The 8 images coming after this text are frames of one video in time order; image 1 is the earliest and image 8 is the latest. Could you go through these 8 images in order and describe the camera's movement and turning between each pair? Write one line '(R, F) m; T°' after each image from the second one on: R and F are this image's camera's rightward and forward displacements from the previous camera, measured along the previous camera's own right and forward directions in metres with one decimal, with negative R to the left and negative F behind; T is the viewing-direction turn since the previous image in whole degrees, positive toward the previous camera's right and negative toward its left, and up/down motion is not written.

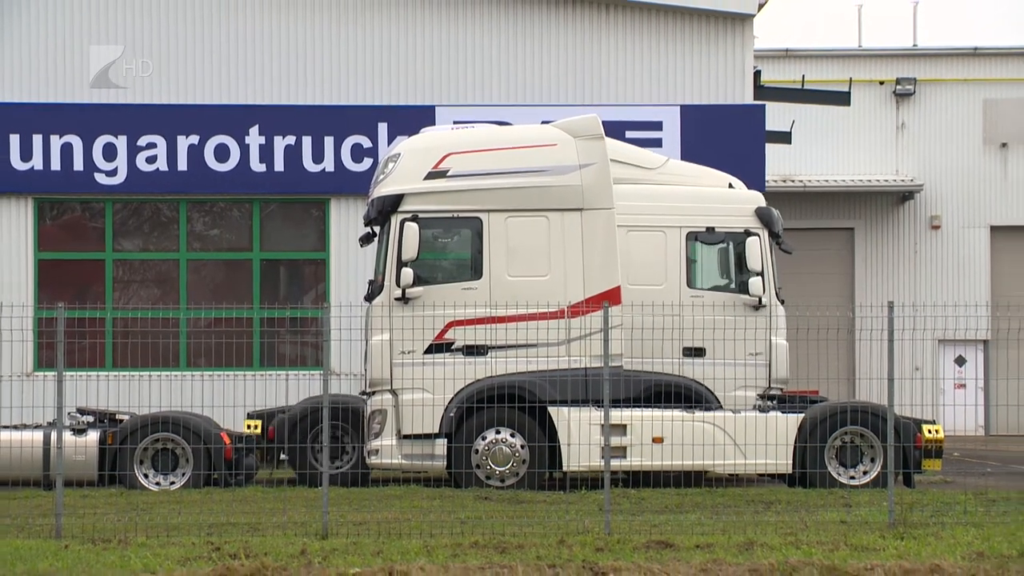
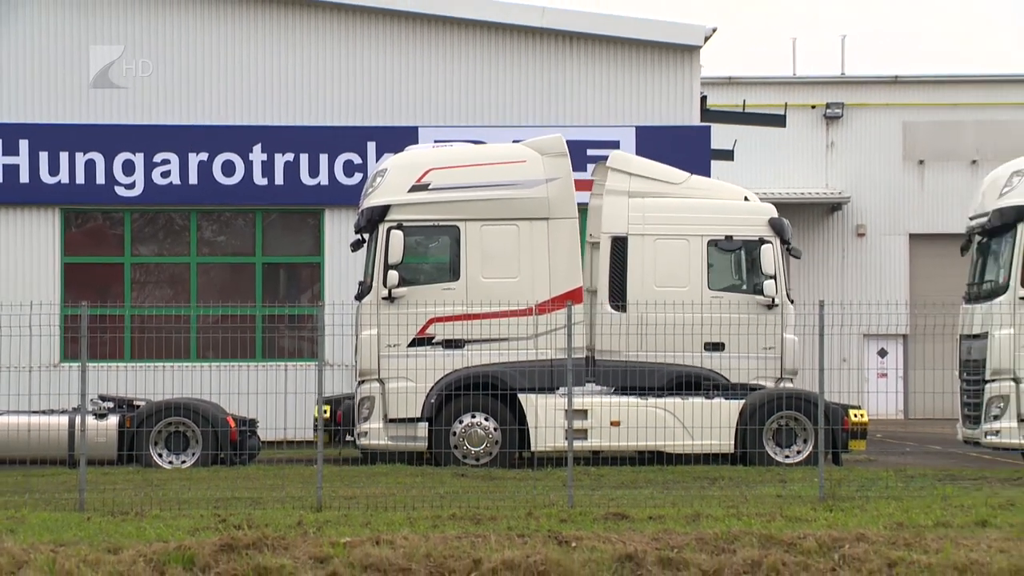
(+0.4, -1.2) m; 0°
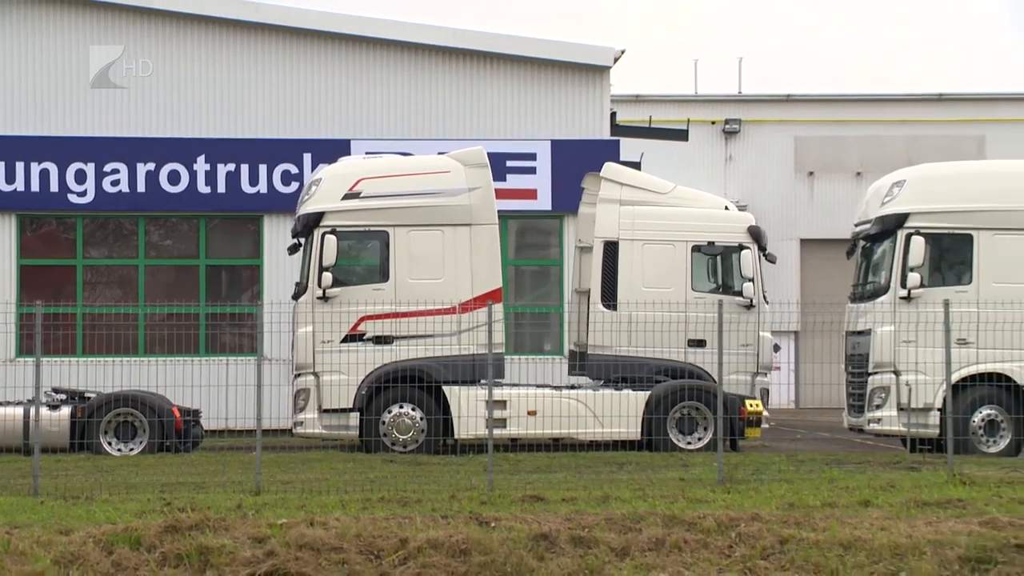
(+1.2, -0.9) m; +1°
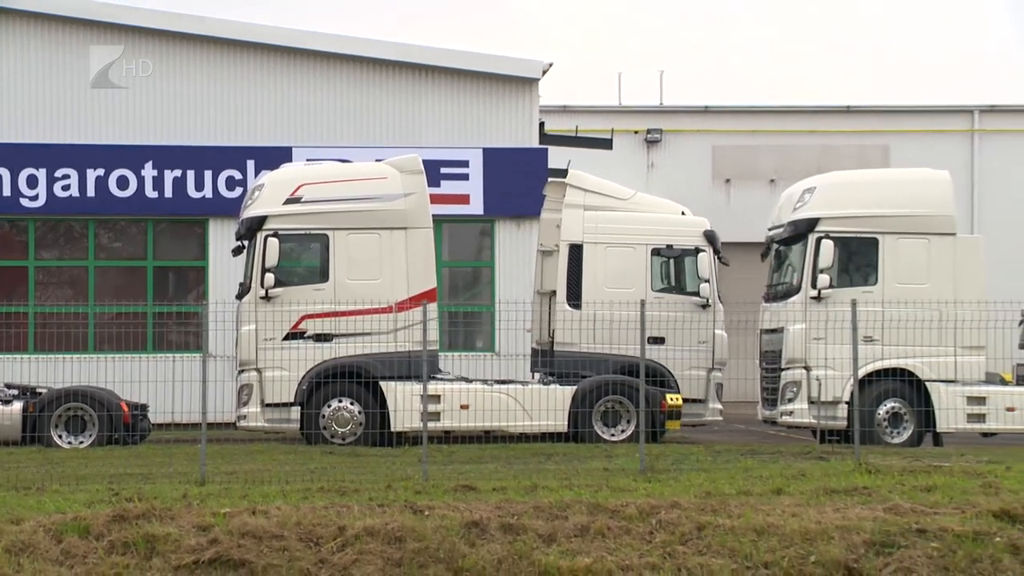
(+1.1, -0.6) m; +1°
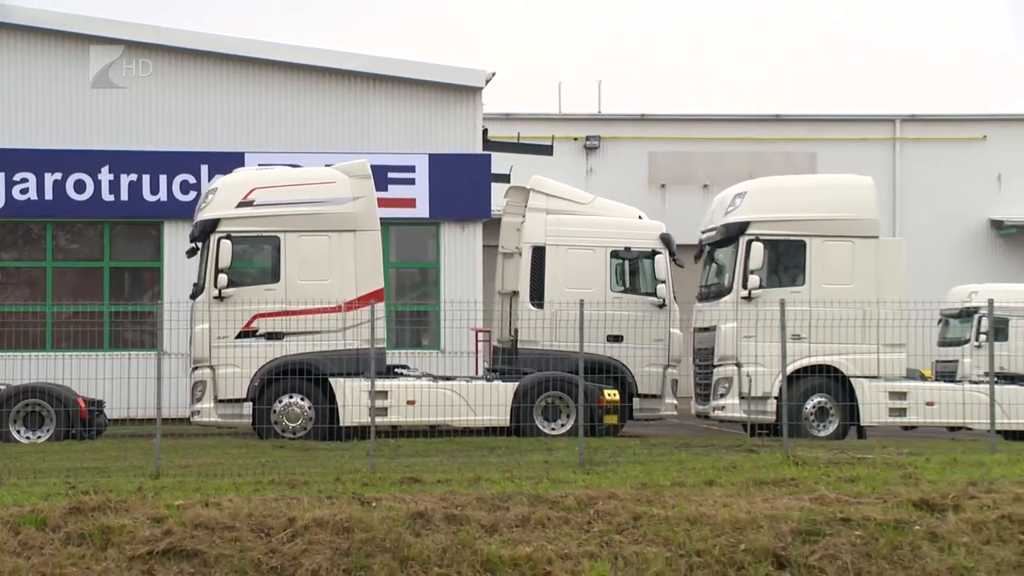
(+1.0, -0.5) m; +1°
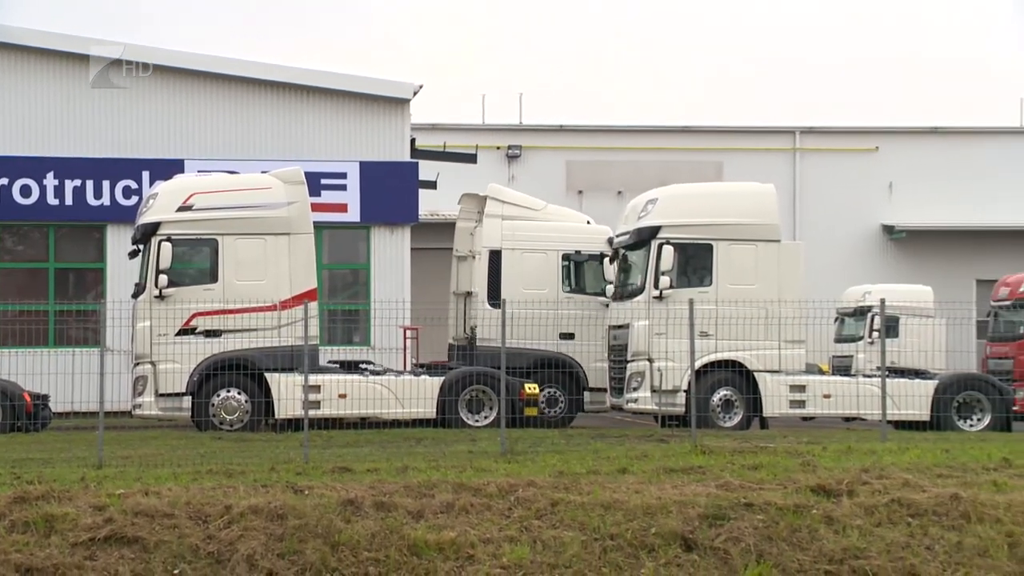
(+1.3, -0.8) m; +1°
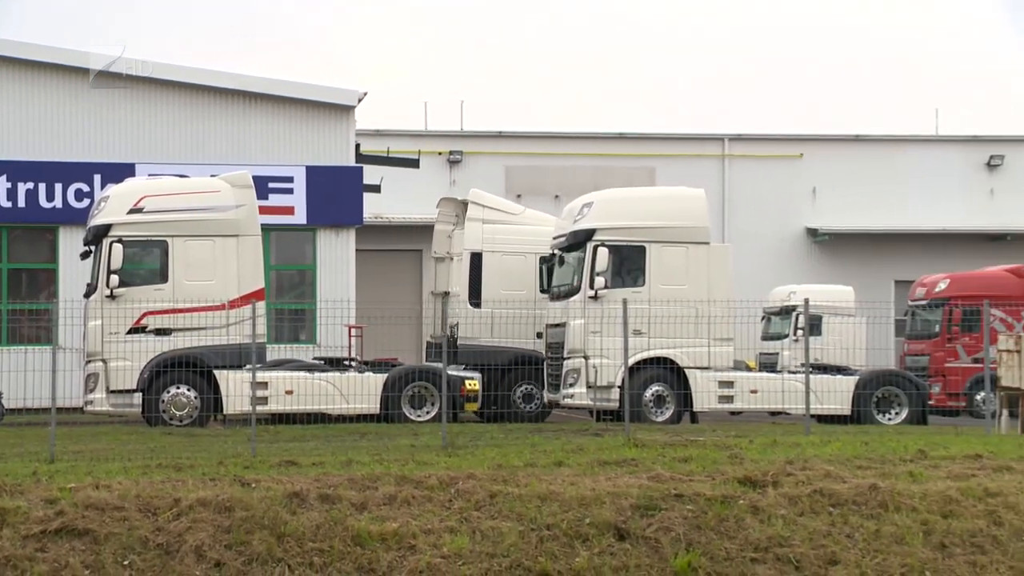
(+1.1, -0.5) m; +1°
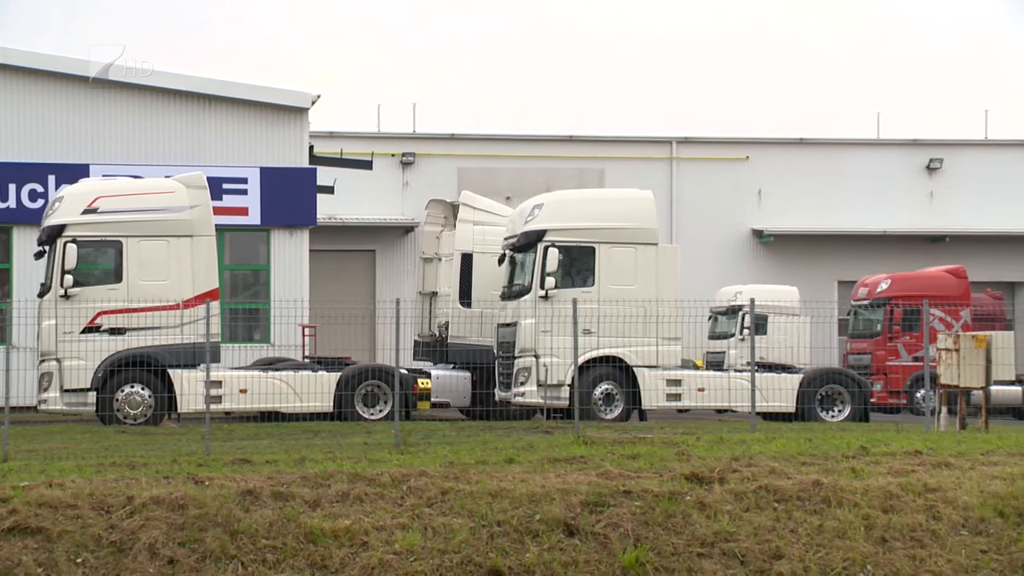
(+0.9, -0.2) m; +1°
